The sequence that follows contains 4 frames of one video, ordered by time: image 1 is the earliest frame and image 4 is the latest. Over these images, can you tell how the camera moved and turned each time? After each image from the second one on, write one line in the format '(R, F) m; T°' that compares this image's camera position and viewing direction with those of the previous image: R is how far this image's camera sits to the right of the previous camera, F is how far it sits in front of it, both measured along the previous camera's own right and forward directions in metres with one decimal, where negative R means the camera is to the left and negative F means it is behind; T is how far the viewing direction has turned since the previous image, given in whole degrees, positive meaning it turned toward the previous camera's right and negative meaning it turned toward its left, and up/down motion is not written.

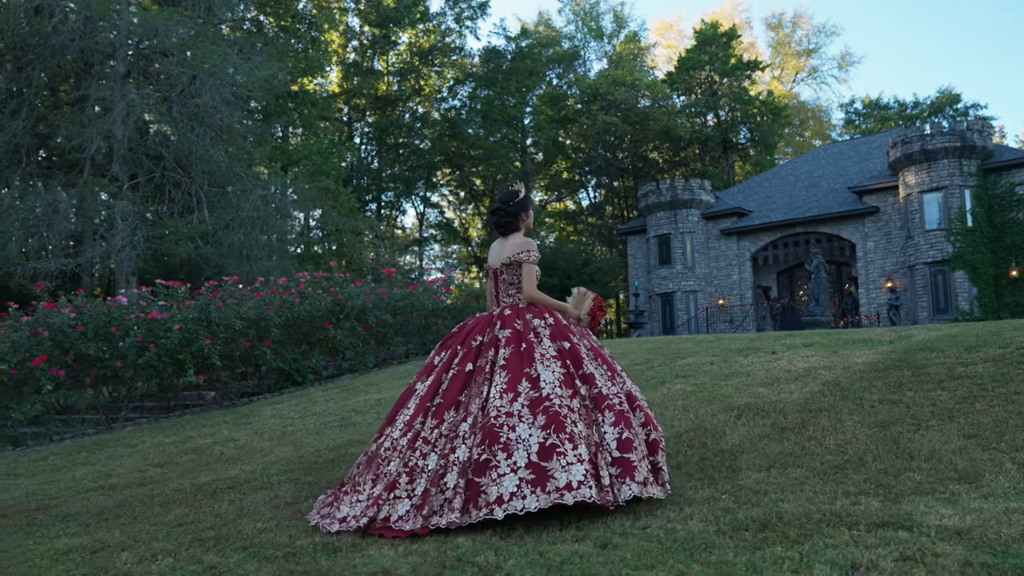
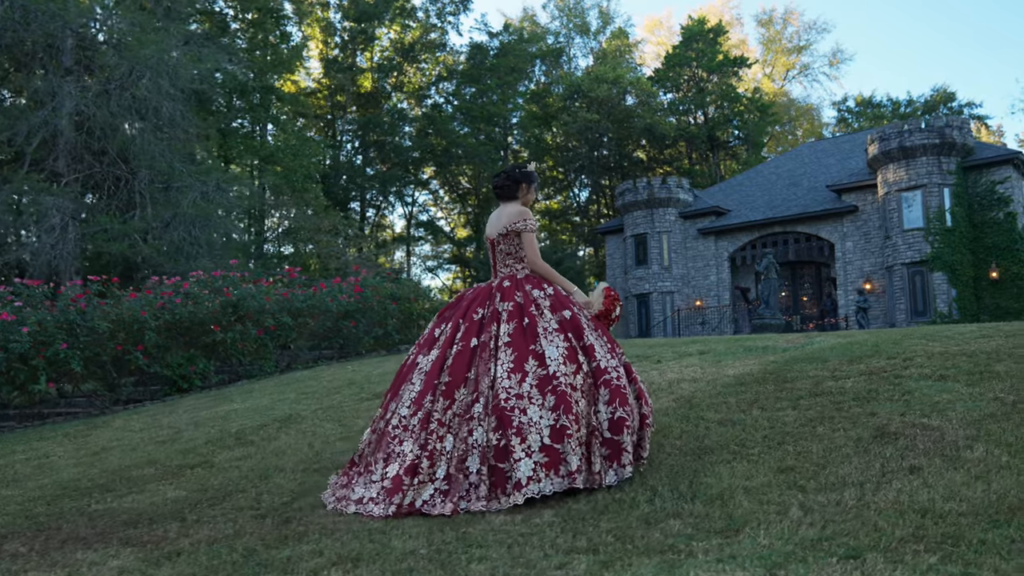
(+1.4, +0.7) m; 0°
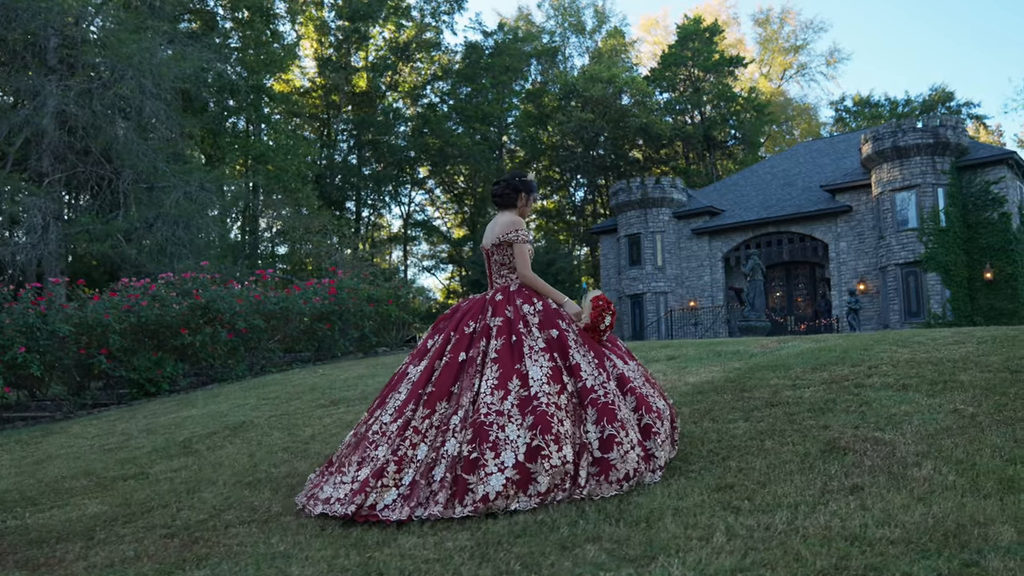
(+0.4, +0.2) m; 0°
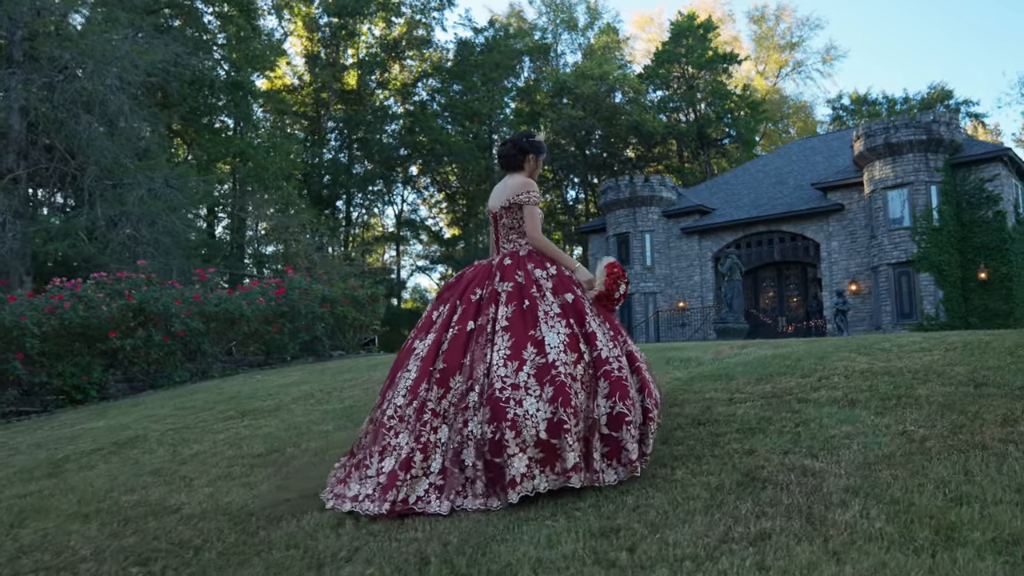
(+0.6, +0.6) m; 0°
